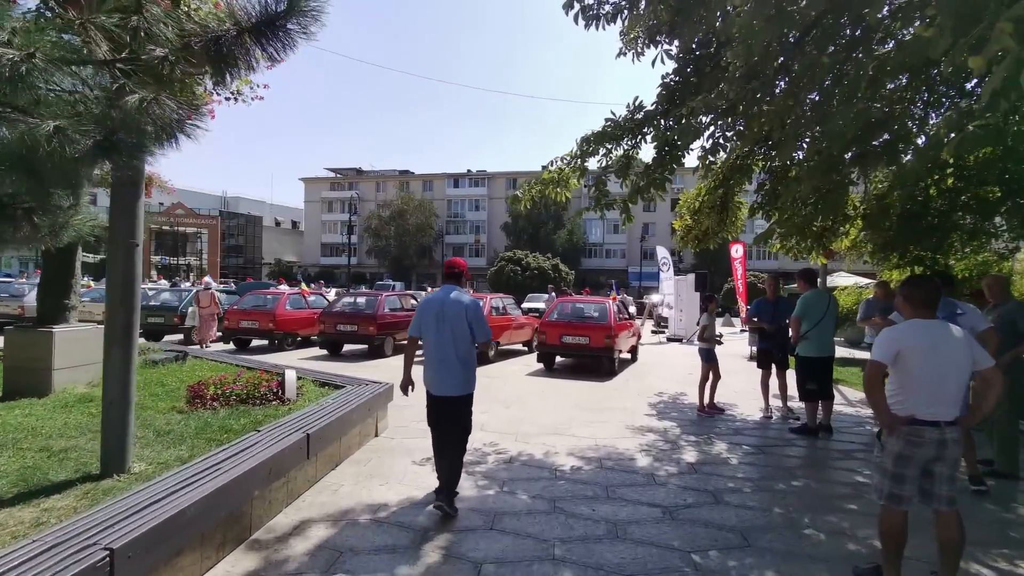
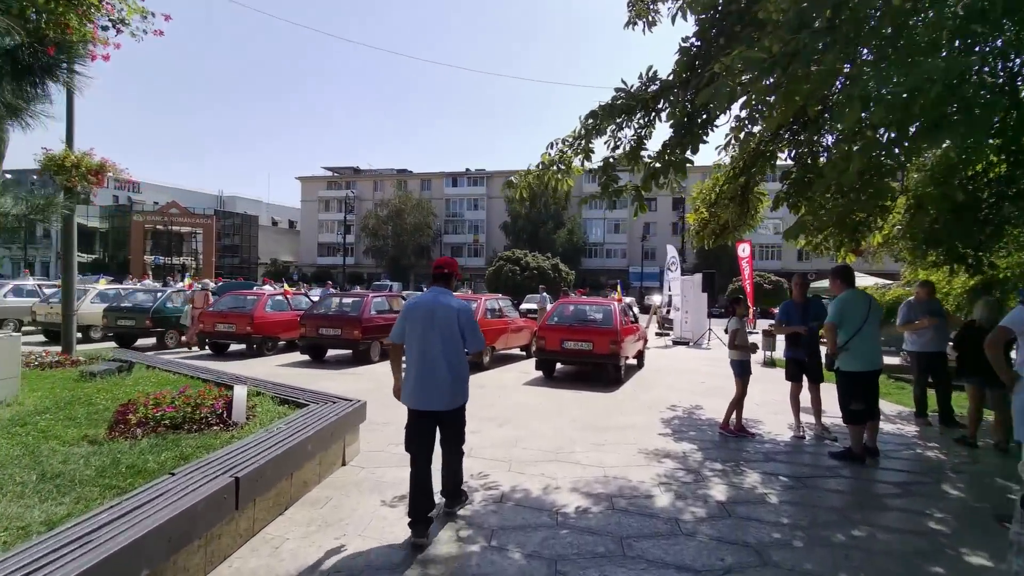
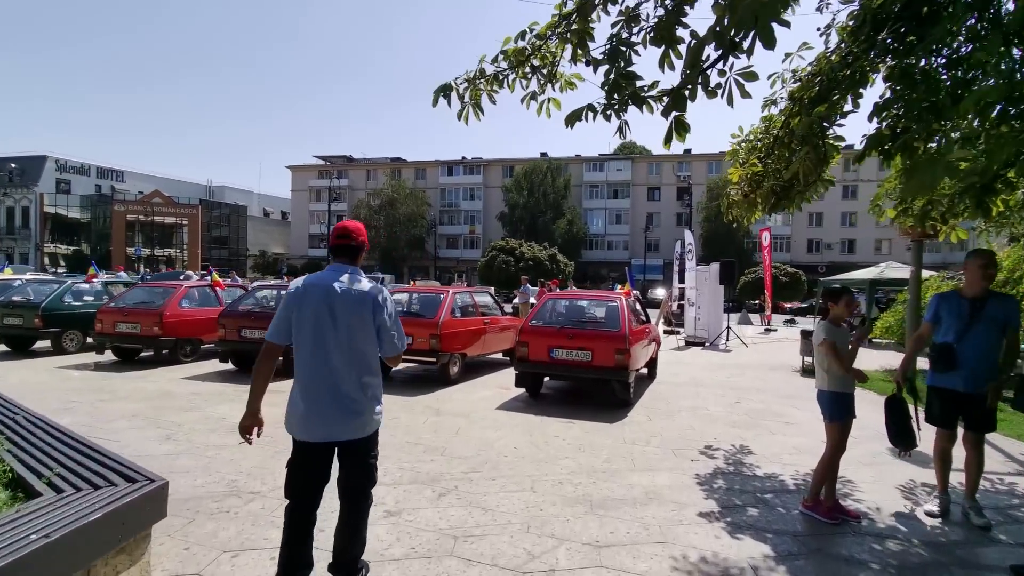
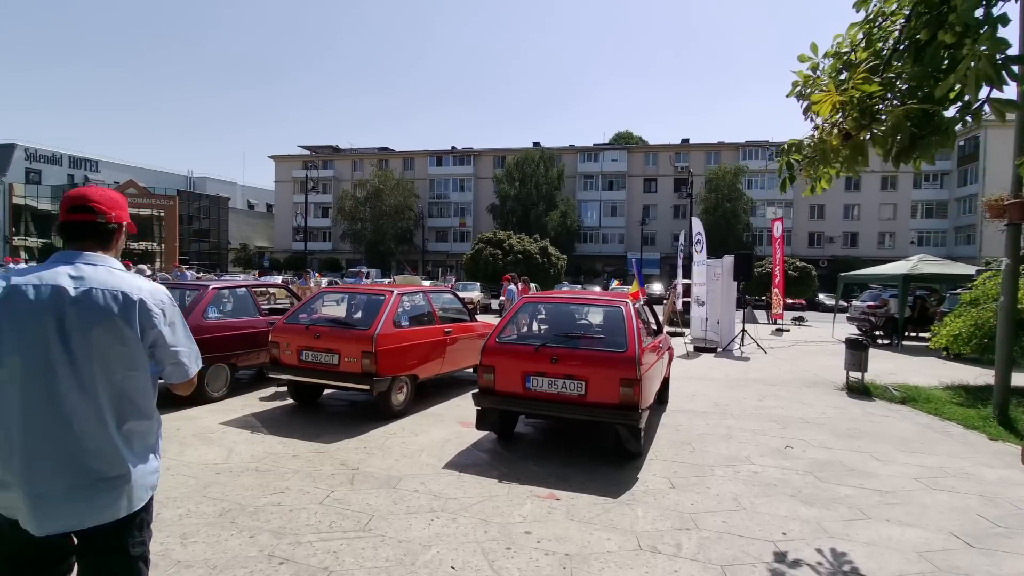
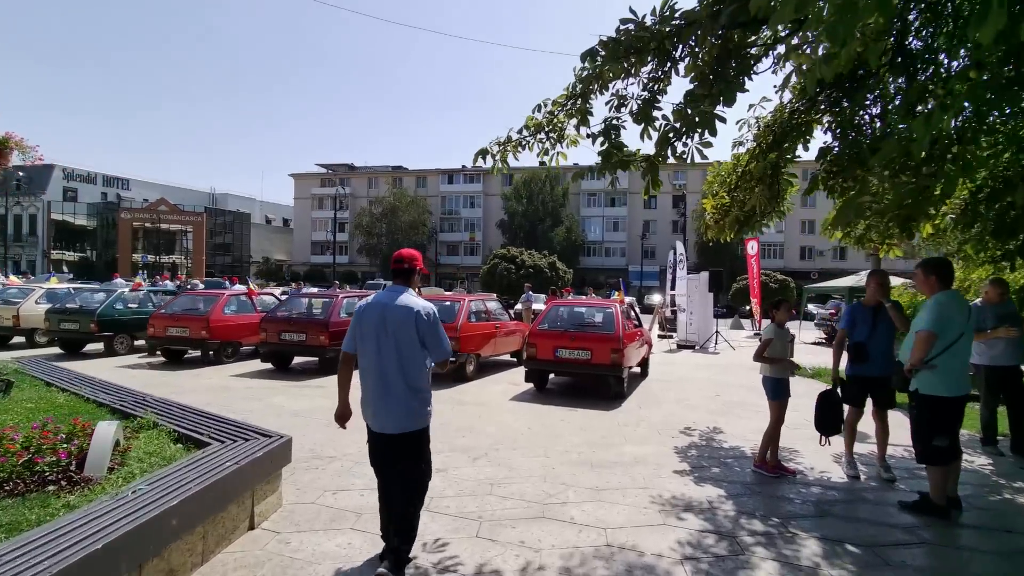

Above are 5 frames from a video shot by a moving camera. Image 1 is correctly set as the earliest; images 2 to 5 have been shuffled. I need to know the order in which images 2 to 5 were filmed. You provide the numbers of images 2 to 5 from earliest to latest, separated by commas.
2, 5, 3, 4
